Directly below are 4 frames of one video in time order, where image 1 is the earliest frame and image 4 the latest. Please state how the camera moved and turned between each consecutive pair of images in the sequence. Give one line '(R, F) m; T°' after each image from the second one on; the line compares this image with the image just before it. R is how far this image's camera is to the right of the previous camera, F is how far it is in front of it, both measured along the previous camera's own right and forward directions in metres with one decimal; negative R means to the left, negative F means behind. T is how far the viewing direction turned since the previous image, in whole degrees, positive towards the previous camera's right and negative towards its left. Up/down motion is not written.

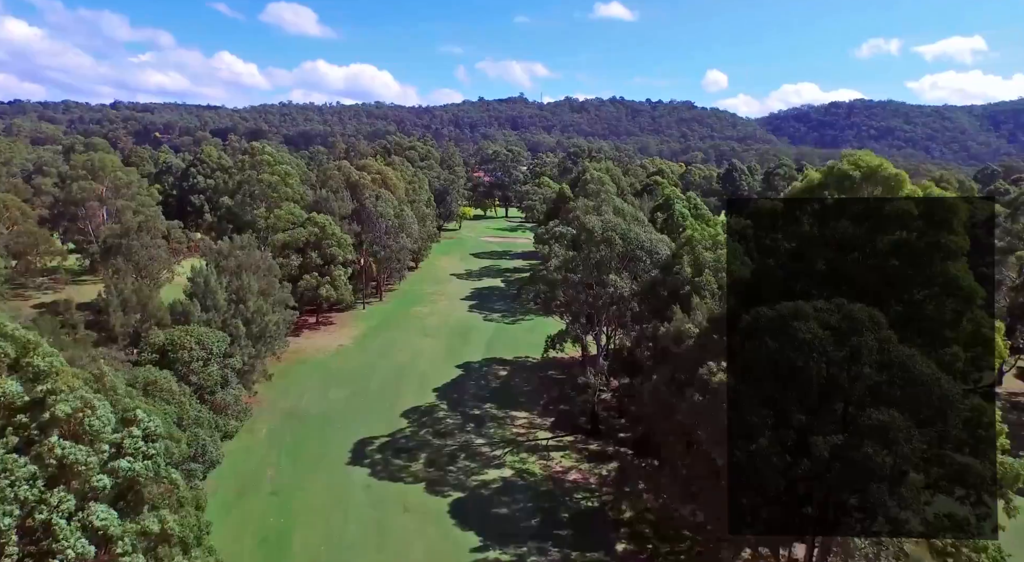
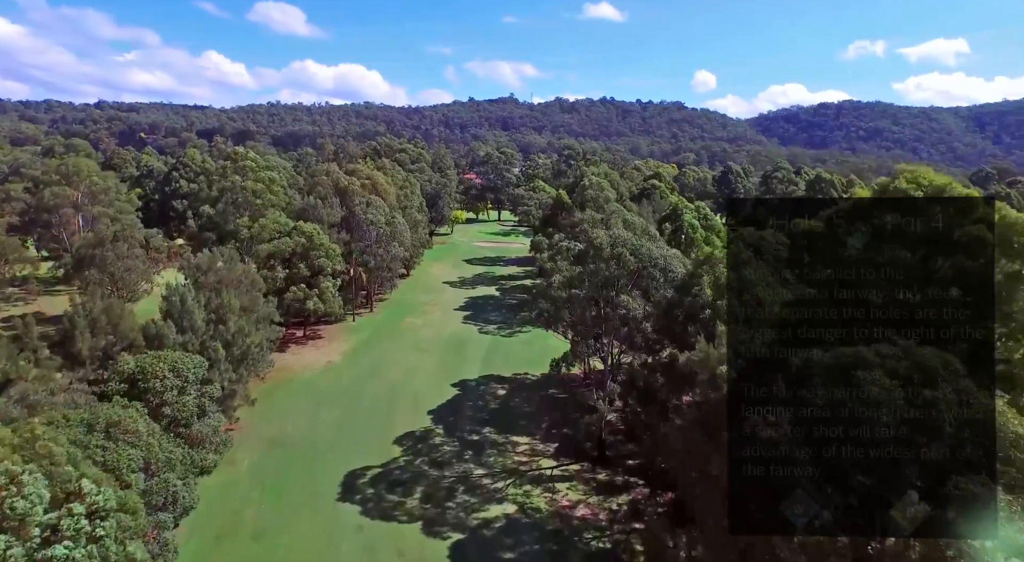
(-0.5, +2.1) m; +1°
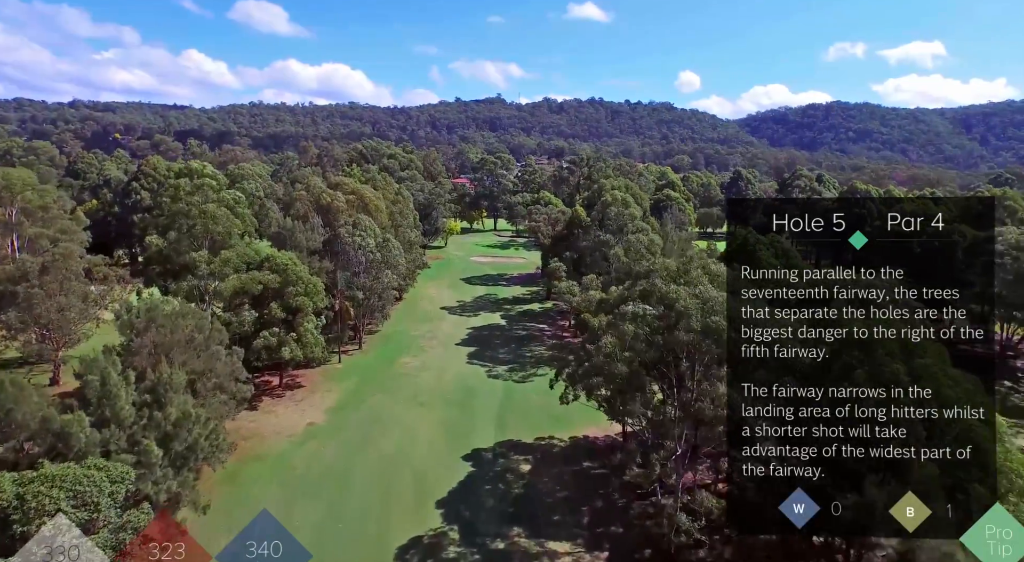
(-1.6, +7.3) m; +1°
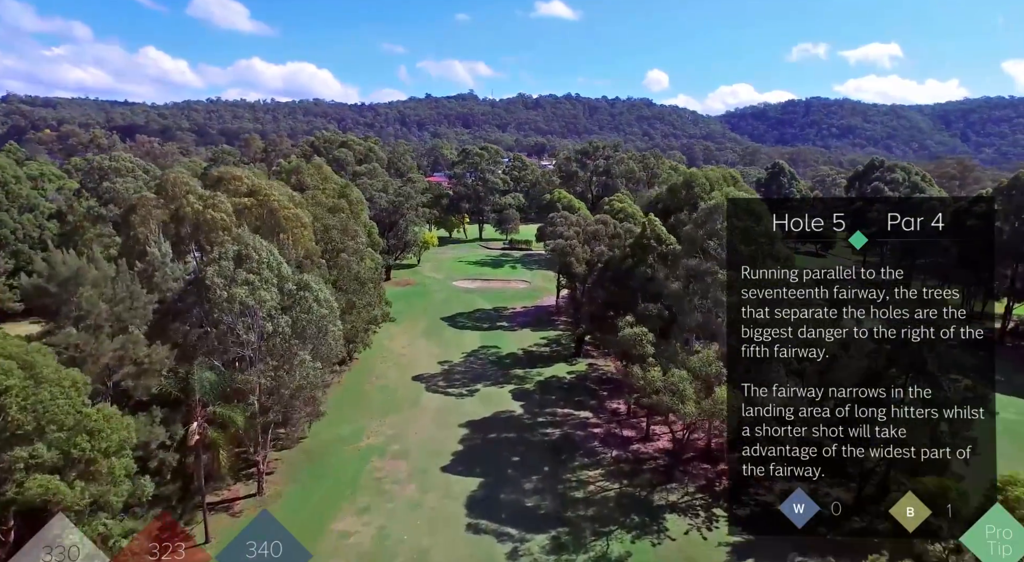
(-2.1, +21.3) m; +2°
